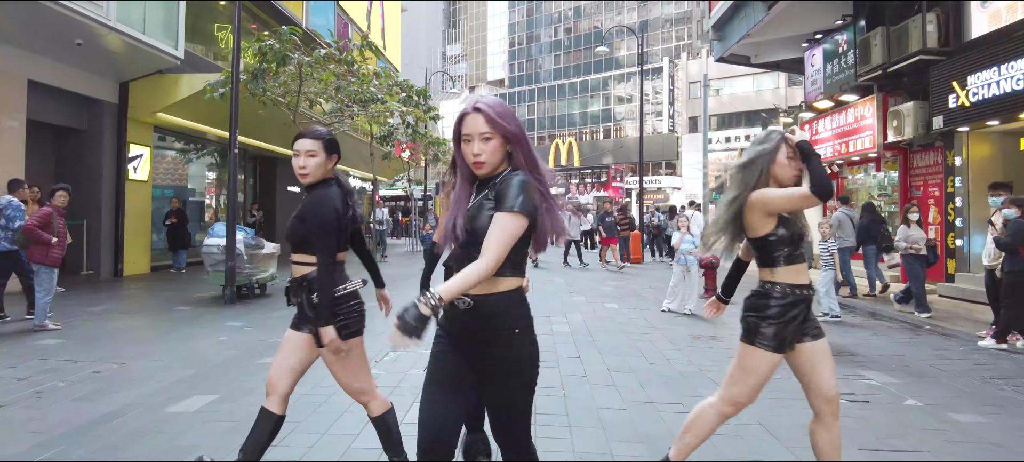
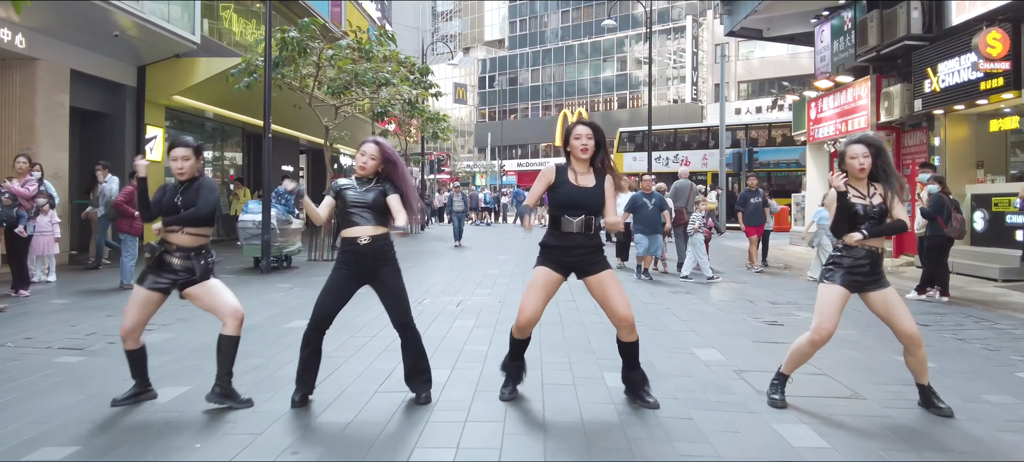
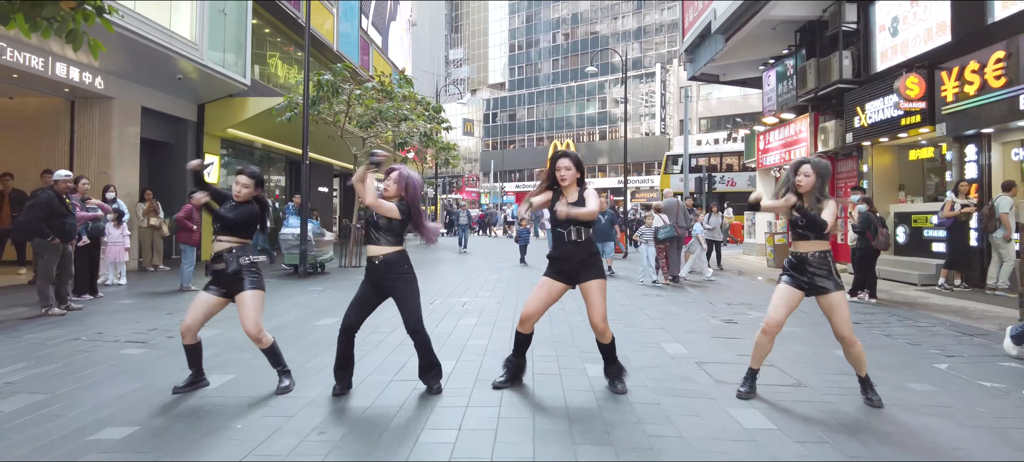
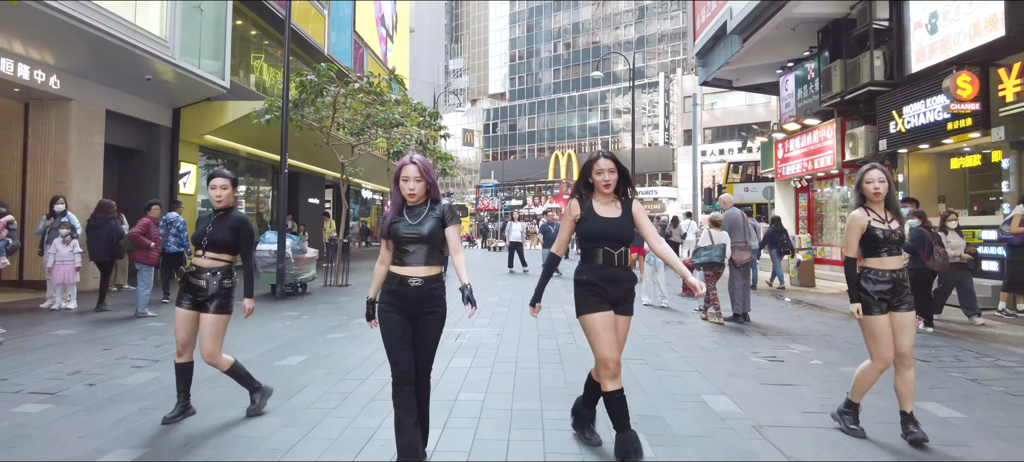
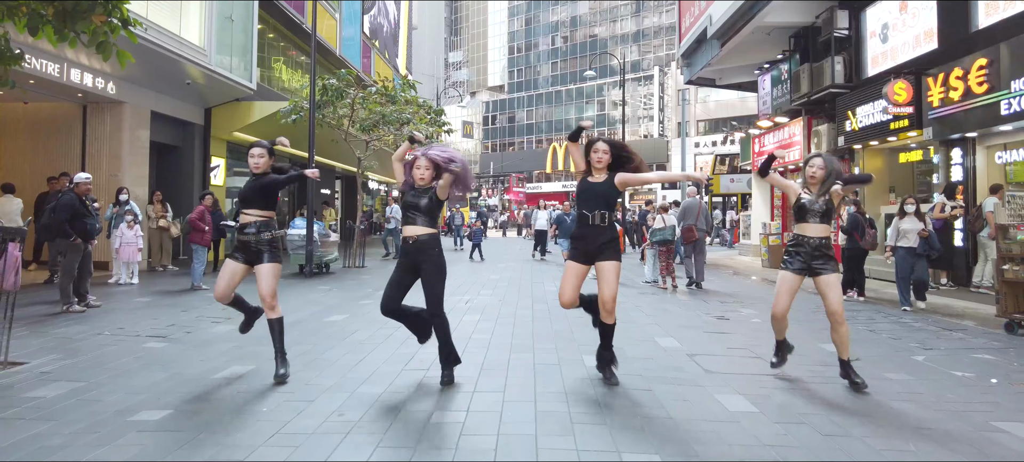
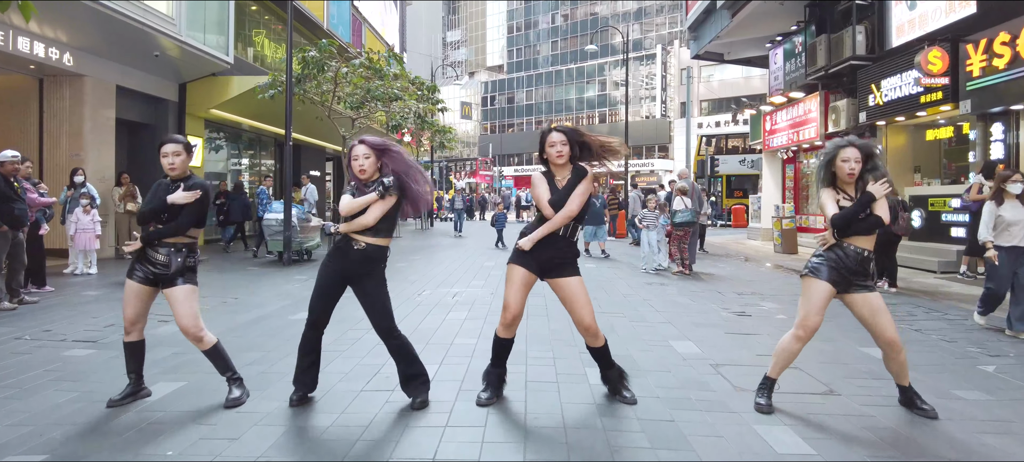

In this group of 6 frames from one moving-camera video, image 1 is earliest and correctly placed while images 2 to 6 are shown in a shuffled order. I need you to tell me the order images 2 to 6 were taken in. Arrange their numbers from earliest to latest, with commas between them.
4, 5, 6, 3, 2
